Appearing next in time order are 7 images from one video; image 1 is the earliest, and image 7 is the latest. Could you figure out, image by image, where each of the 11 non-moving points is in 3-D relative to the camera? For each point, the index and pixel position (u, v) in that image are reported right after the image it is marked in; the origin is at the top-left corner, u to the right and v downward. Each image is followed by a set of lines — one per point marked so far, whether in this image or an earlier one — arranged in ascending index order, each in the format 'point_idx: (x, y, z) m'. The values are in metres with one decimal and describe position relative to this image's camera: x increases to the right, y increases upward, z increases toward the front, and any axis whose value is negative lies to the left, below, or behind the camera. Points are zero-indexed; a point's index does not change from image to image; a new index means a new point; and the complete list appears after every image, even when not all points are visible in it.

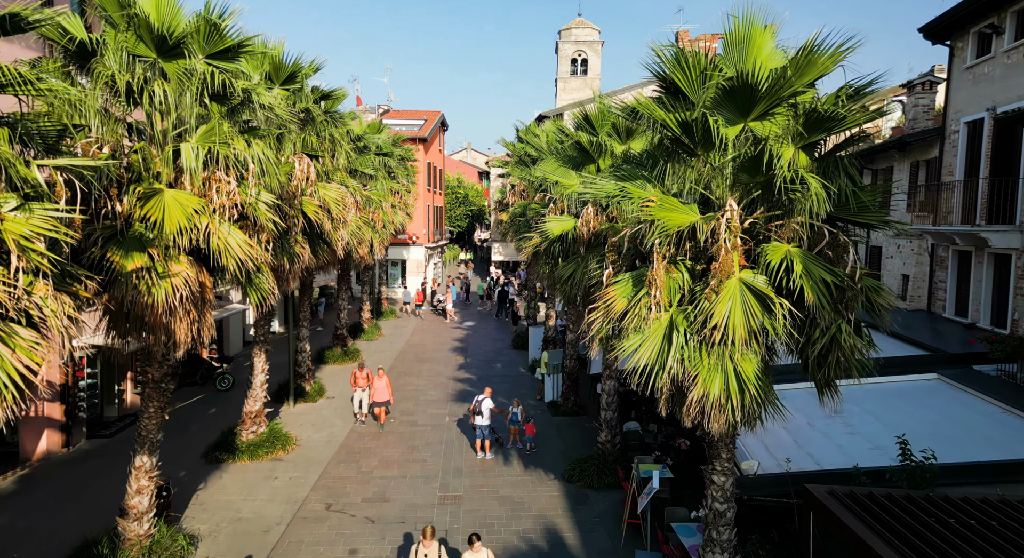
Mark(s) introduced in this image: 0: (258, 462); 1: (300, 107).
0: (-4.2, -3.0, +11.7) m
1: (-3.5, +2.8, +11.6) m
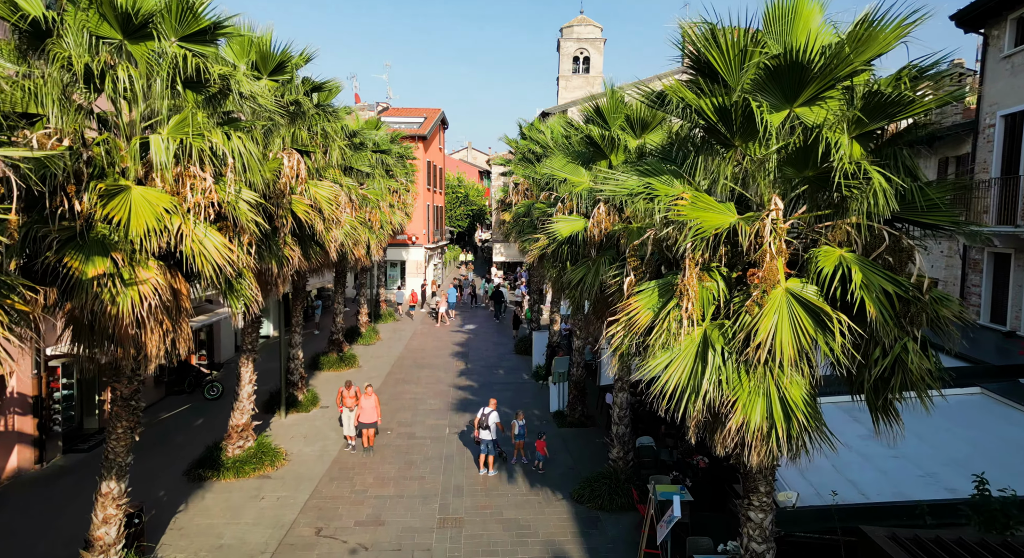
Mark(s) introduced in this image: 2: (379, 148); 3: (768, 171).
0: (-4.1, -3.1, +11.0) m
1: (-3.4, +2.7, +10.9) m
2: (-3.7, +3.6, +19.6) m
3: (+1.9, +0.8, +5.2) m
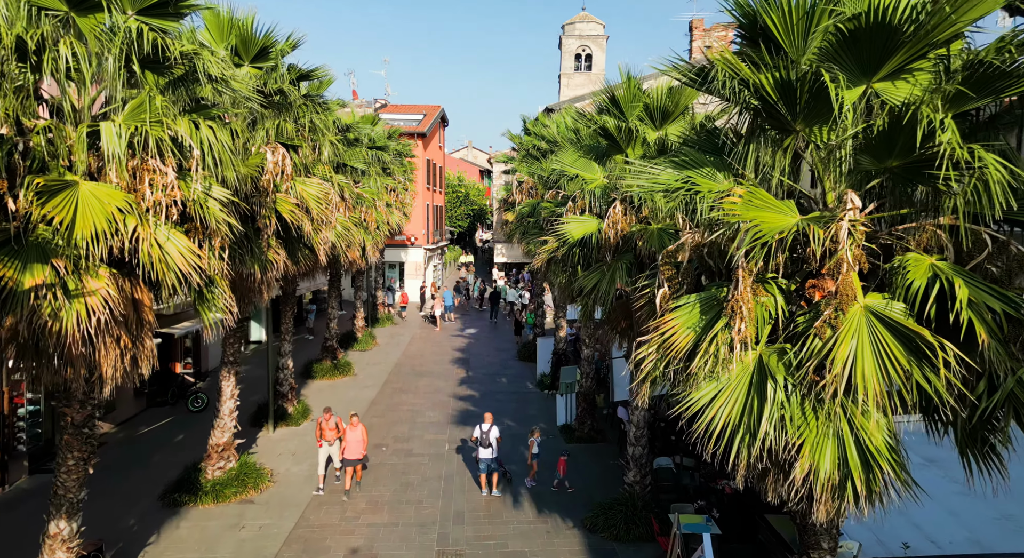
0: (-4.0, -3.2, +10.0) m
1: (-3.3, +2.6, +9.9) m
2: (-3.6, +3.6, +18.7) m
3: (+1.9, +0.7, +4.2) m
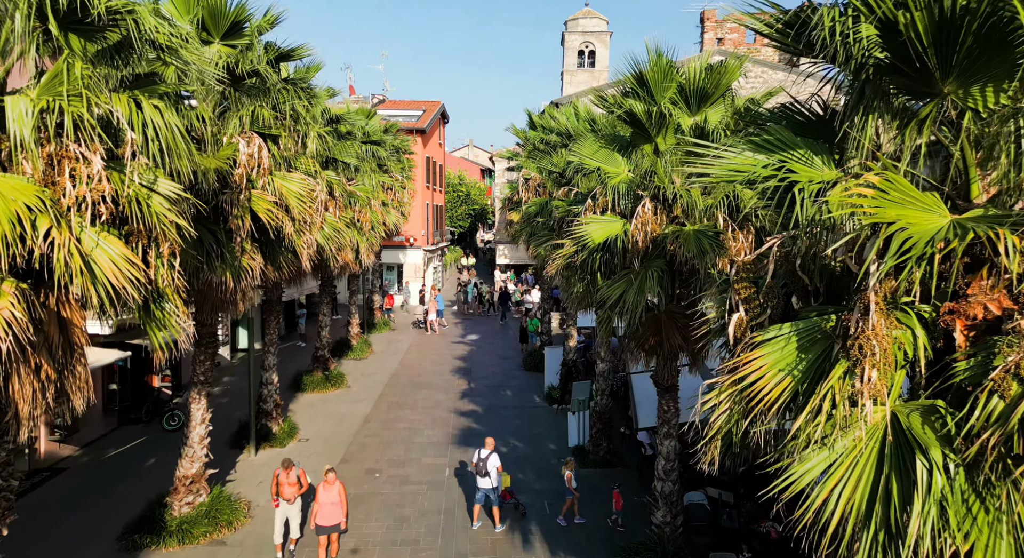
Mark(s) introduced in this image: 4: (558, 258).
0: (-3.9, -3.3, +8.7) m
1: (-3.2, +2.5, +8.6) m
2: (-3.5, +3.5, +17.4) m
3: (+2.0, +0.6, +2.9) m
4: (+0.5, +0.2, +8.2) m
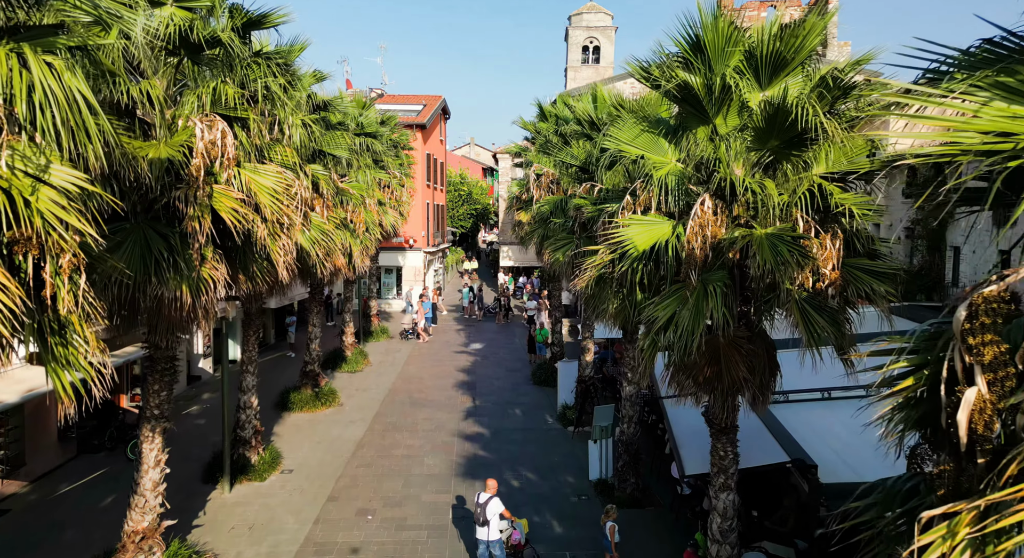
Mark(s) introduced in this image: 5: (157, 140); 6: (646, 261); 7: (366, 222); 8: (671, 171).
0: (-3.7, -3.4, +7.2) m
1: (-3.0, +2.4, +7.1) m
2: (-3.3, +3.3, +15.8) m
3: (+2.2, +0.4, +1.3) m
4: (+0.7, +0.1, +6.6) m
5: (-3.4, +1.3, +6.9) m
6: (+1.2, +0.2, +6.4) m
7: (-3.1, +1.2, +15.1) m
8: (+1.4, +1.0, +6.4) m
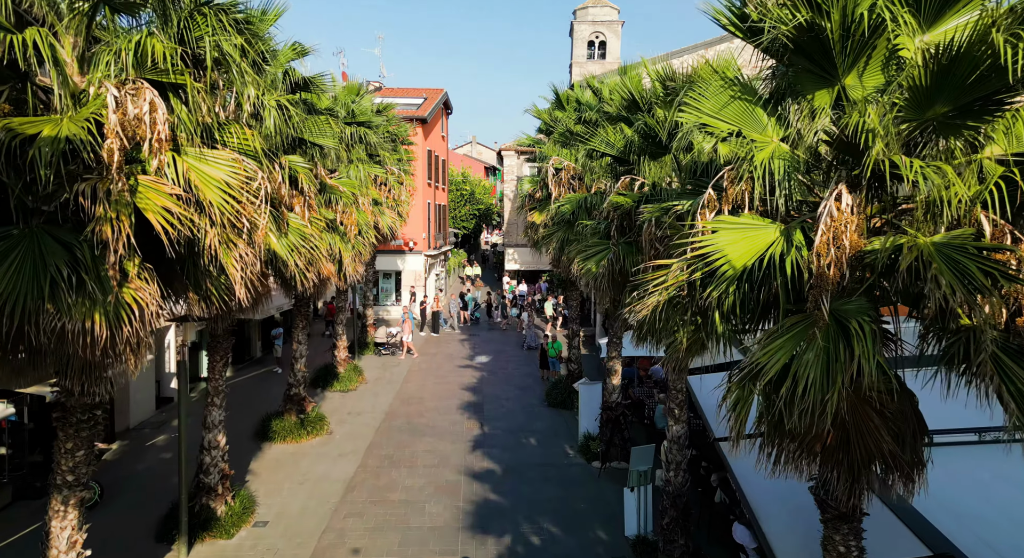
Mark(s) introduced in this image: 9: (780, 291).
0: (-3.5, -3.6, +5.3) m
1: (-2.8, +2.2, +5.2) m
2: (-3.0, +3.1, +13.9) m
3: (+2.5, +0.3, -0.6) m
4: (+0.9, -0.1, +4.7) m
5: (-3.2, +1.2, +5.0) m
6: (+1.4, 0.0, +4.5) m
7: (-2.8, +1.0, +13.2) m
8: (+1.7, +0.8, +4.5) m
9: (+1.6, -0.1, +4.4) m
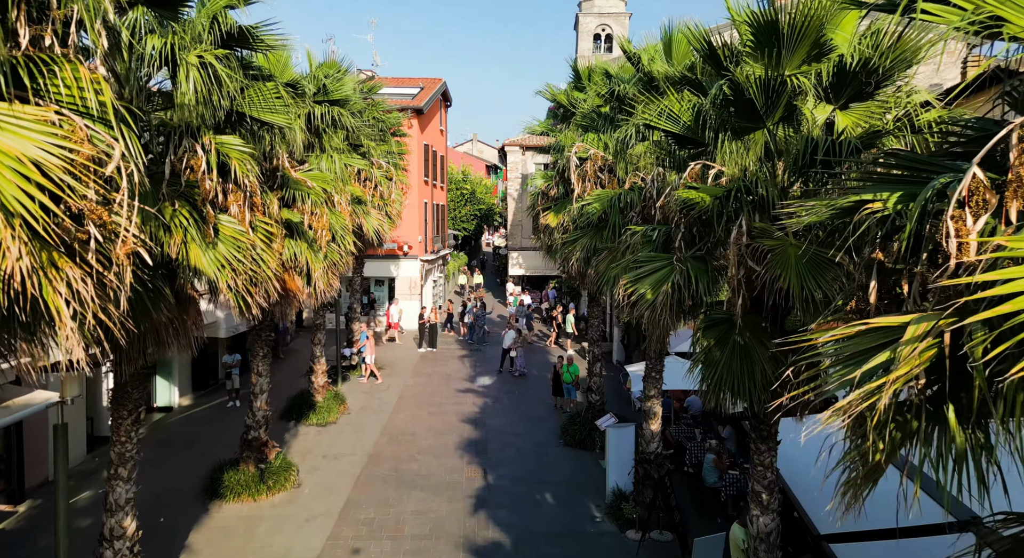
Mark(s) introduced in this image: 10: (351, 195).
0: (-3.3, -3.8, +2.7) m
1: (-2.6, +2.0, +2.6) m
2: (-2.9, +2.9, +11.4) m
3: (+2.6, 0.0, -3.1) m
4: (+1.1, -0.3, +2.2) m
5: (-3.0, +0.9, +2.4) m
6: (+1.6, -0.3, +1.9) m
7: (-2.7, +0.8, +10.6) m
8: (+1.8, +0.5, +1.9) m
9: (+1.8, -0.3, +1.9) m
10: (-2.8, +1.5, +12.3) m
